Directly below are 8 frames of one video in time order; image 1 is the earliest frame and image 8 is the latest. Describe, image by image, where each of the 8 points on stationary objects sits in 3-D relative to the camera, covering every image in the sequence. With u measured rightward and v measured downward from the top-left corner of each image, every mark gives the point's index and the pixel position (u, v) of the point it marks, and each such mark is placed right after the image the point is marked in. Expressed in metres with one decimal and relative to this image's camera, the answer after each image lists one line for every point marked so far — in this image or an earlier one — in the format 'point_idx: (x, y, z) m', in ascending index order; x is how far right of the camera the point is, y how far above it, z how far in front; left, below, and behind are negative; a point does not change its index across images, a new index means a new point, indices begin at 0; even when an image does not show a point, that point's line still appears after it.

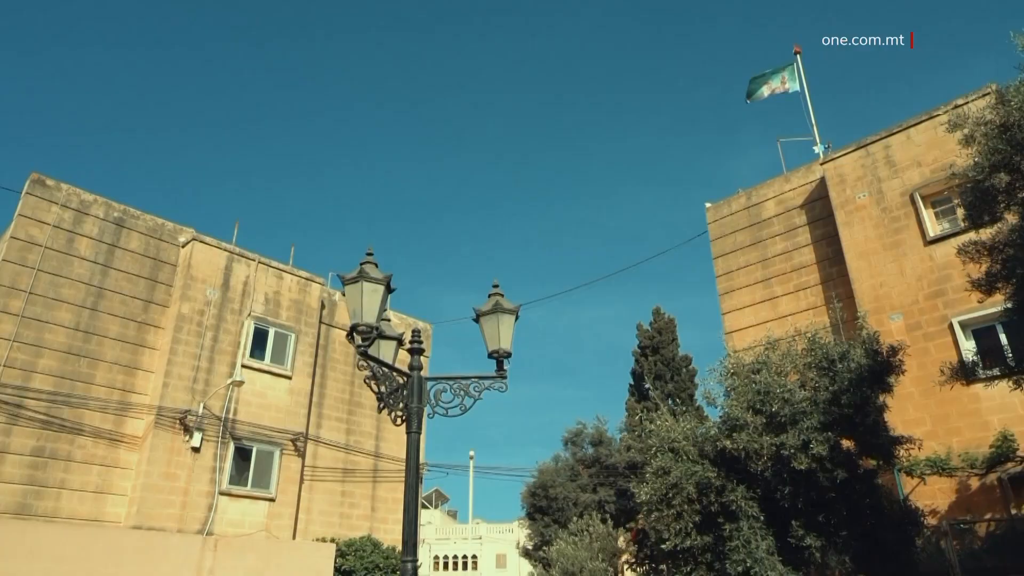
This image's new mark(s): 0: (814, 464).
0: (+3.5, -2.0, +8.2) m
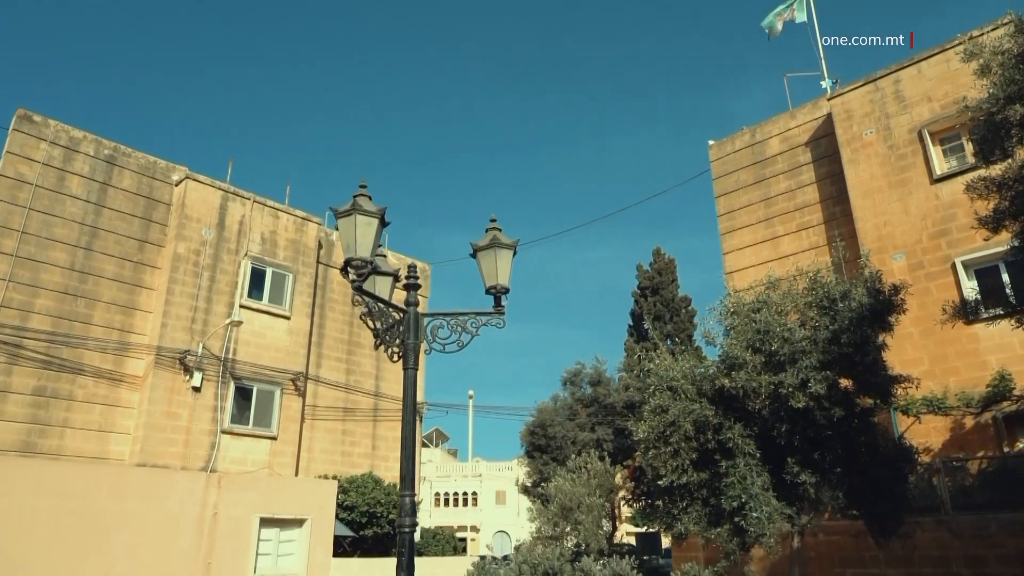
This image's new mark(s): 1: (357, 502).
0: (+3.4, -1.3, +8.2) m
1: (-3.4, -4.6, +15.4) m
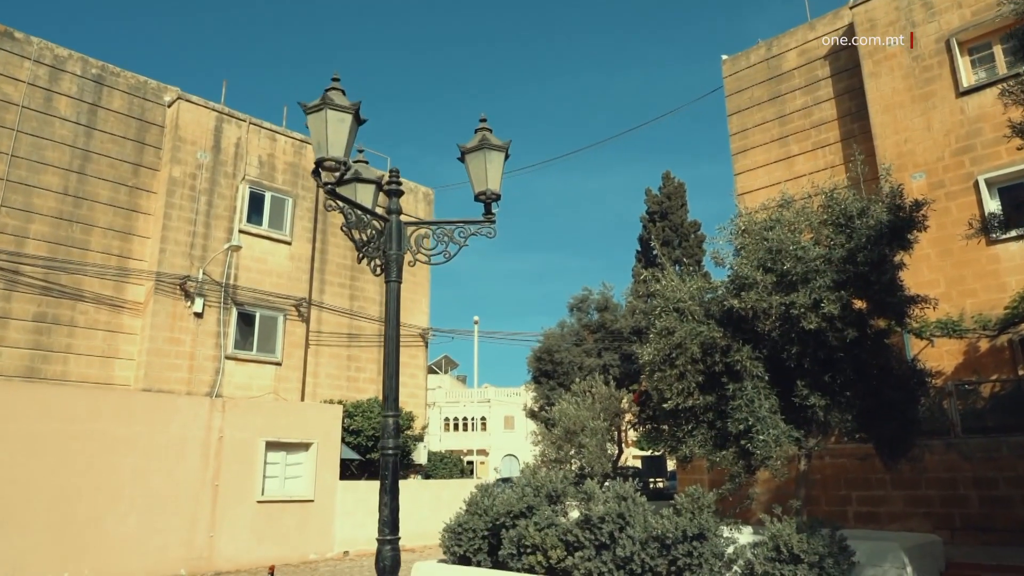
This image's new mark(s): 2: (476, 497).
0: (+3.4, -0.4, +7.9) m
1: (-3.3, -3.0, +15.5) m
2: (-0.5, -3.0, +10.3) m
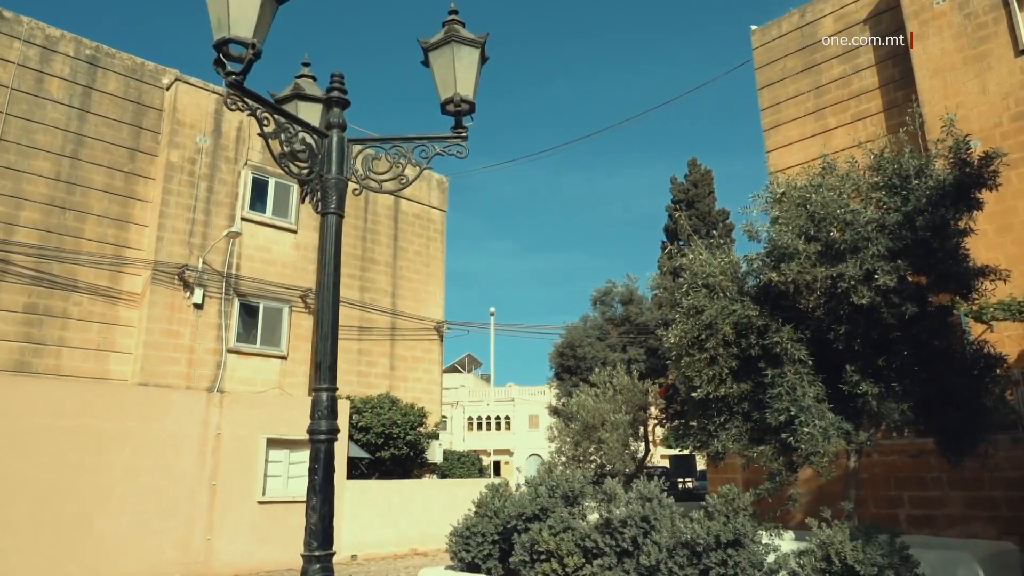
0: (+3.5, -0.1, +6.8) m
1: (-2.9, -2.8, +14.7) m
2: (-0.4, -2.8, +9.4) m
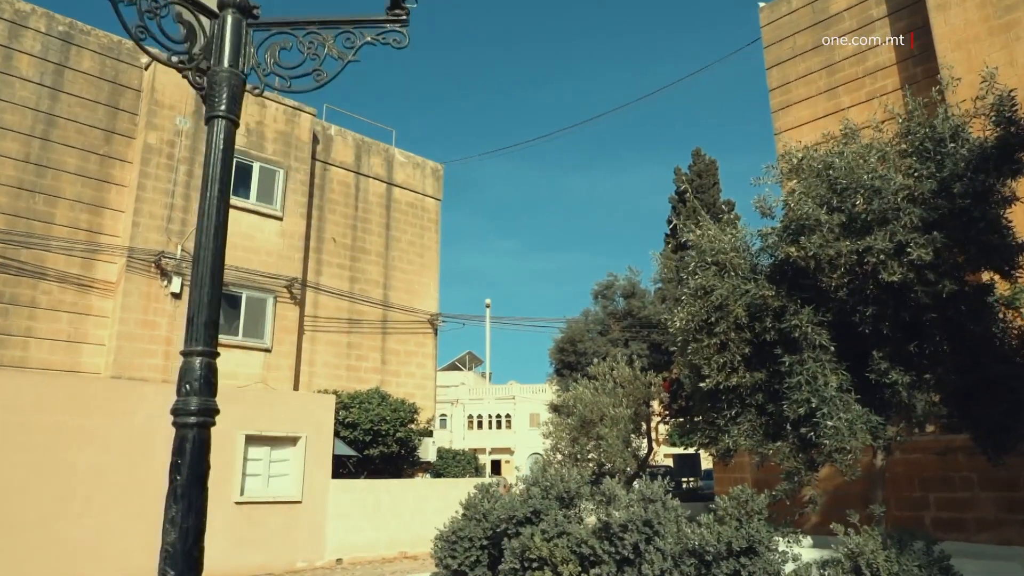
0: (+3.4, +0.1, +6.1) m
1: (-3.0, -2.6, +13.9) m
2: (-0.5, -2.6, +8.6) m
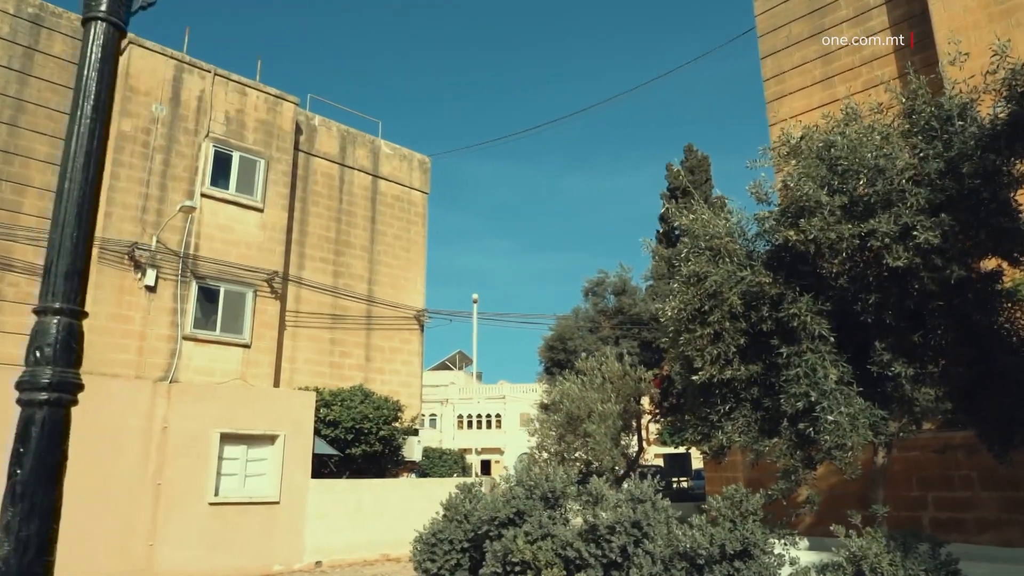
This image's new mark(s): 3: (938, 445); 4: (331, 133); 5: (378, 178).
0: (+3.2, +0.2, +5.7) m
1: (-3.3, -2.4, +13.5) m
2: (-0.7, -2.4, +8.2) m
3: (+5.4, -2.0, +9.1) m
4: (-4.2, +3.6, +16.5) m
5: (-3.2, +2.7, +17.3) m
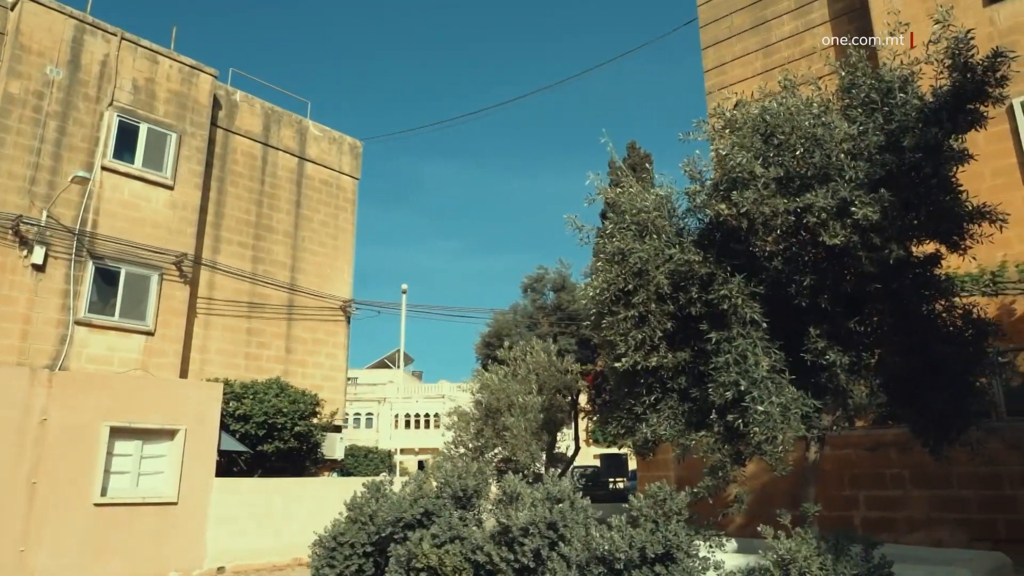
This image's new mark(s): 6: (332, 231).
0: (+2.5, +0.4, +5.3) m
1: (-4.6, -2.2, +12.6) m
2: (-1.6, -2.2, +7.5) m
3: (+4.4, -1.9, +8.8) m
4: (-5.6, +3.9, +15.5) m
5: (-4.8, +2.9, +16.4) m
6: (-4.2, +1.3, +16.7) m
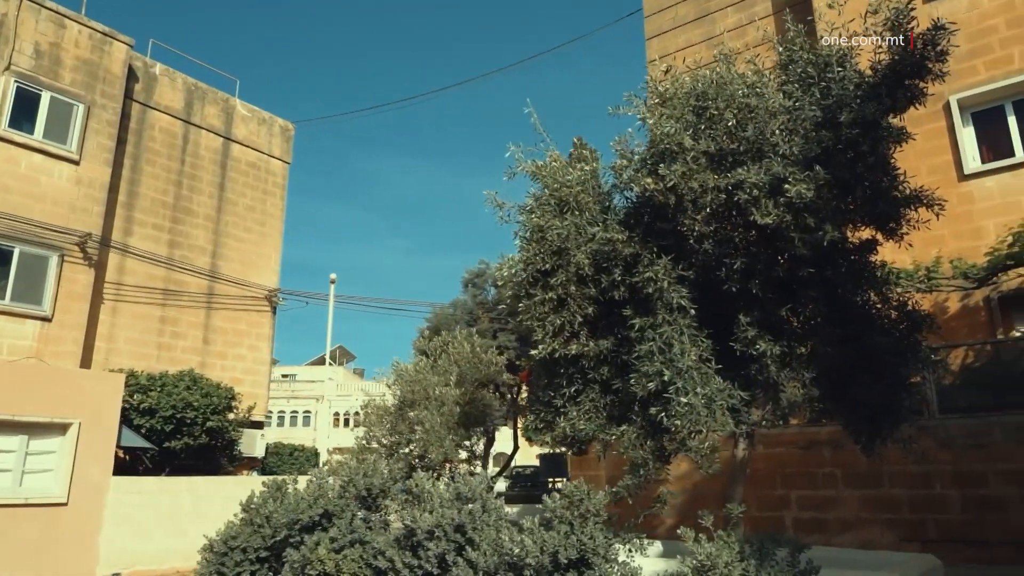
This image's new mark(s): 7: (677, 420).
0: (+1.9, +0.5, +4.9) m
1: (-5.8, -1.9, +11.7) m
2: (-2.4, -2.0, +6.8) m
3: (+3.5, -1.8, +8.5) m
4: (-6.9, +4.2, +14.5) m
5: (-6.1, +3.2, +15.5) m
6: (-5.6, +1.6, +15.9) m
7: (+1.1, -0.9, +4.7) m
